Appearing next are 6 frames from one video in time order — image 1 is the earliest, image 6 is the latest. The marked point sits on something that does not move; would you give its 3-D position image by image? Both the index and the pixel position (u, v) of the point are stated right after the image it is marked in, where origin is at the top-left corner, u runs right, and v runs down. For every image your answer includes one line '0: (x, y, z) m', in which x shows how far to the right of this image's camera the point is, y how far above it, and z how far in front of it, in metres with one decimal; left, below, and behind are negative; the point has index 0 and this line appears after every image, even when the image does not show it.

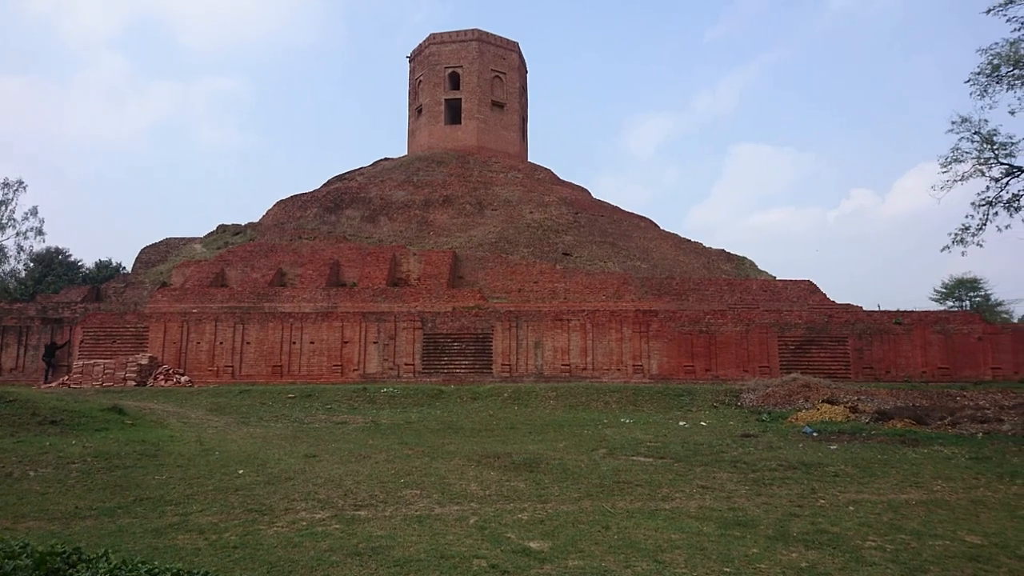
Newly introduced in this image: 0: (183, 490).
0: (-3.1, -1.9, +6.9) m
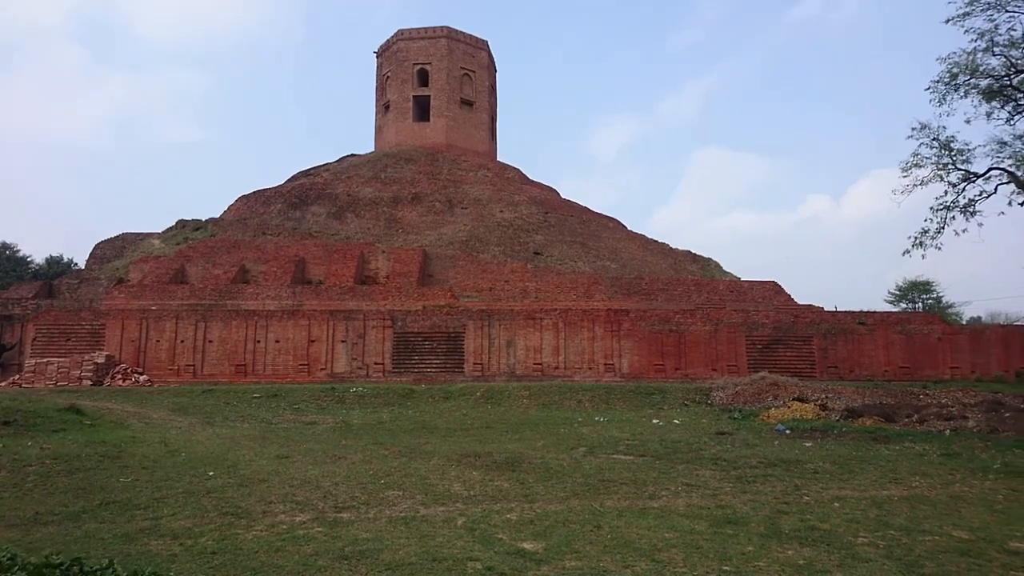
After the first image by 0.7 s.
0: (-3.2, -1.8, +6.5) m
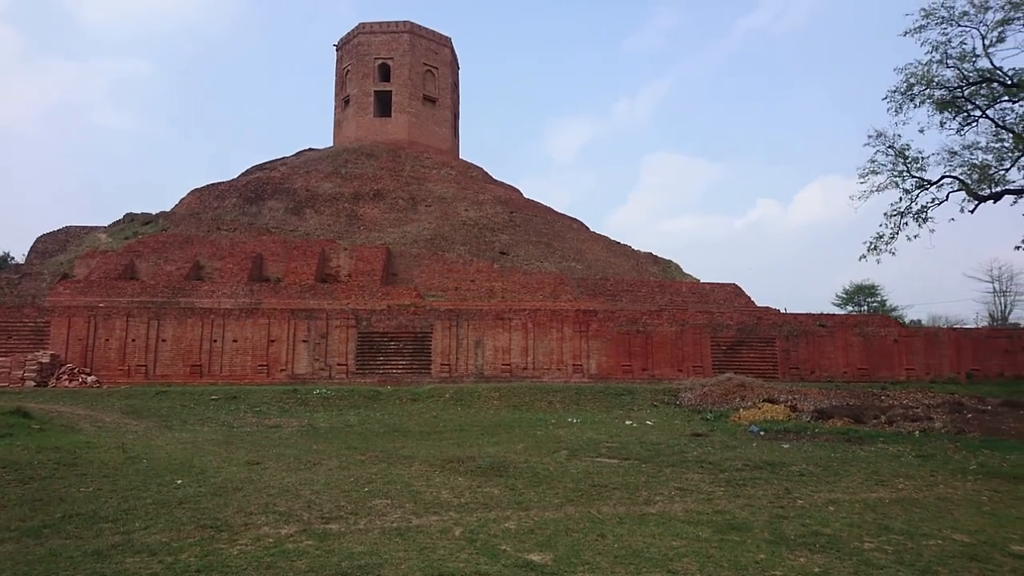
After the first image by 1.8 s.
0: (-3.2, -1.8, +6.1) m
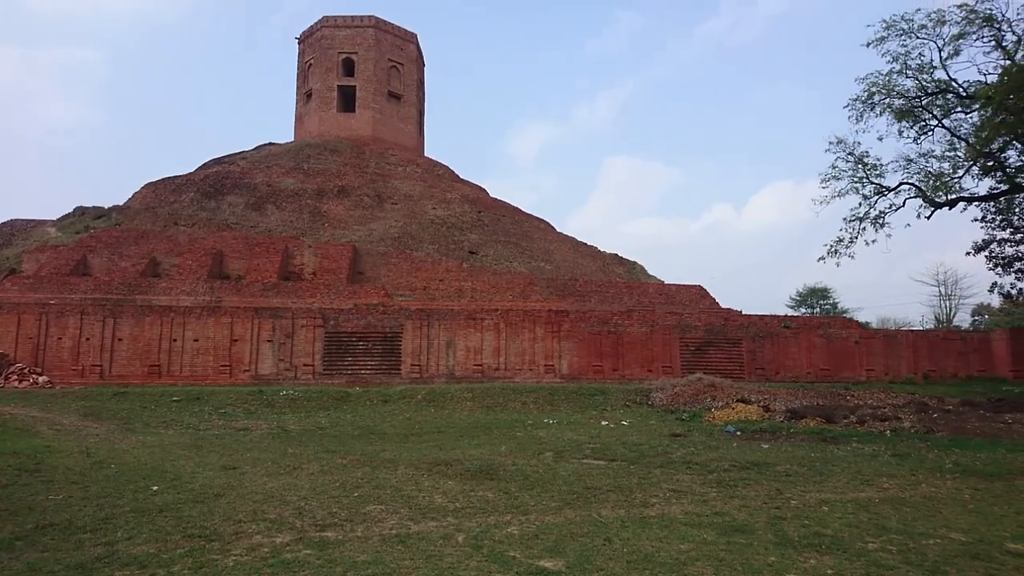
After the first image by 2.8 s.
0: (-3.2, -1.7, +5.7) m
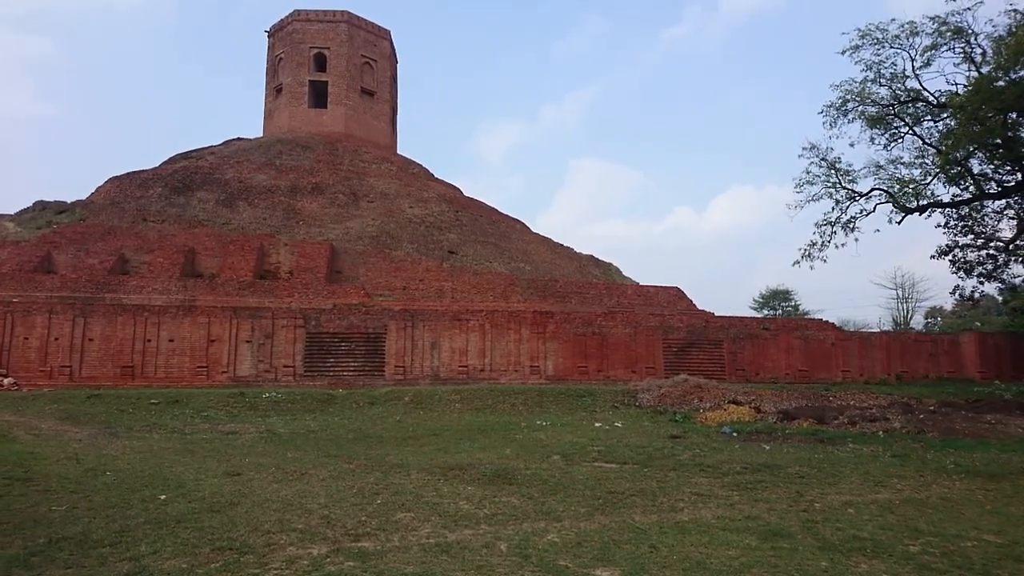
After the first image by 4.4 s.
0: (-2.9, -1.7, +5.3) m
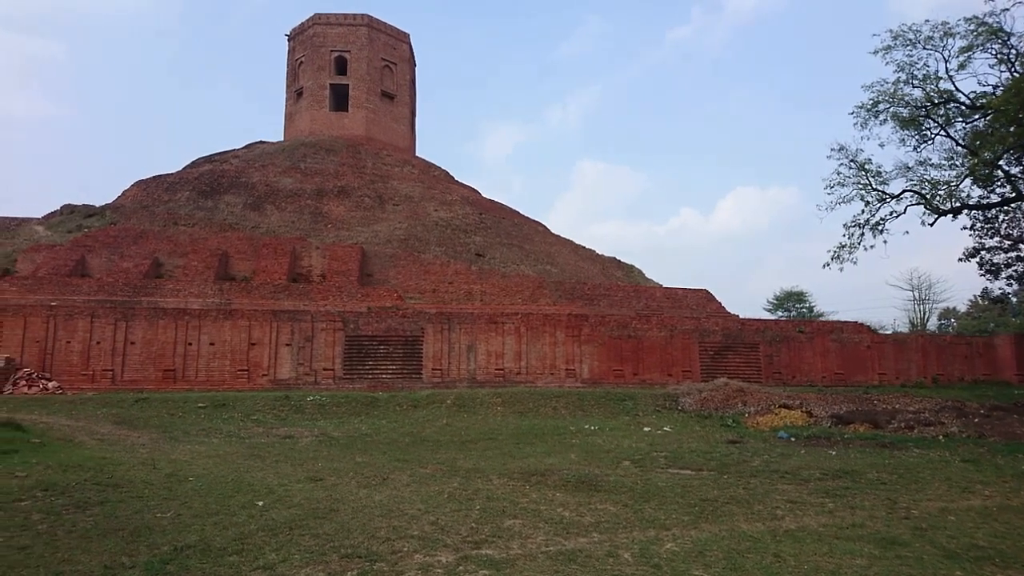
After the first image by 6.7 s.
0: (-2.1, -1.7, +5.2) m
